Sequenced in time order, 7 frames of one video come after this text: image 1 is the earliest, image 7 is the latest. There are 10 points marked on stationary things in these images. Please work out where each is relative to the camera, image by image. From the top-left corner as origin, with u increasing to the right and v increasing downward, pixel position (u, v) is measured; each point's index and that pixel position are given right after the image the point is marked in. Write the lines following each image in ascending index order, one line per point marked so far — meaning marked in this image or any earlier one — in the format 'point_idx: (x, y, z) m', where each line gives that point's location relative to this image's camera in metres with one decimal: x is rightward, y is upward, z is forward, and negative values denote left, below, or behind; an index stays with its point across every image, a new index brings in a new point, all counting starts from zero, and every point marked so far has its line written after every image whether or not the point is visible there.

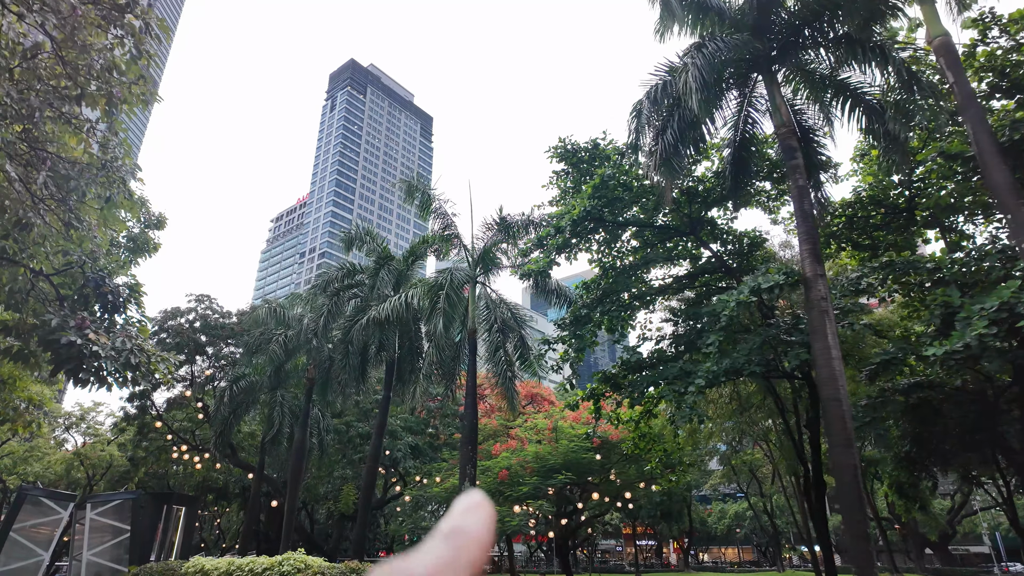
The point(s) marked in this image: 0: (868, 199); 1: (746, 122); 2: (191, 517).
0: (+7.7, +1.9, +12.8) m
1: (+4.3, +3.1, +11.0) m
2: (-10.4, -7.3, +18.4) m
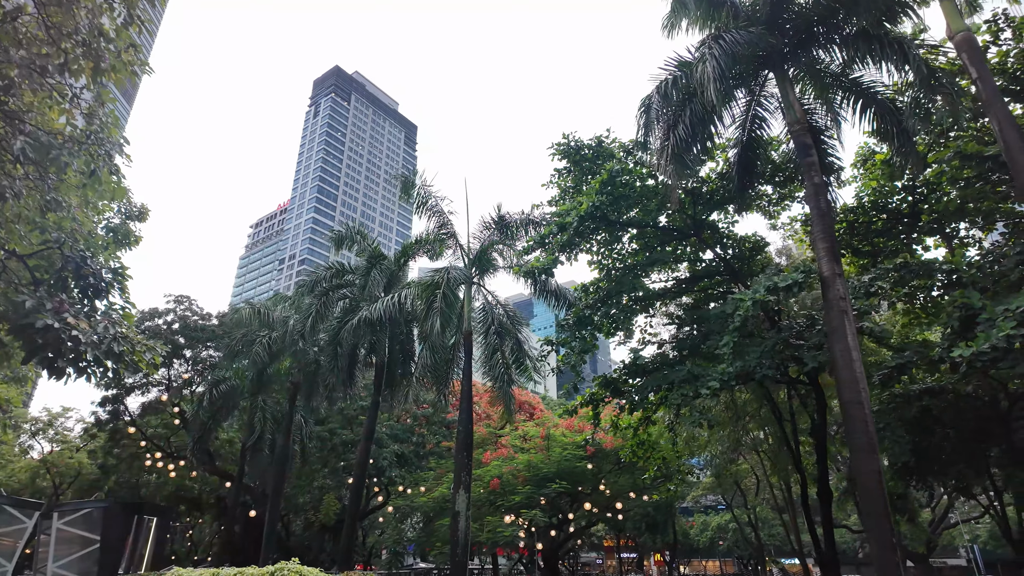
0: (+7.6, +1.8, +12.6) m
1: (+4.4, +3.0, +10.8) m
2: (-10.7, -7.2, +17.5) m
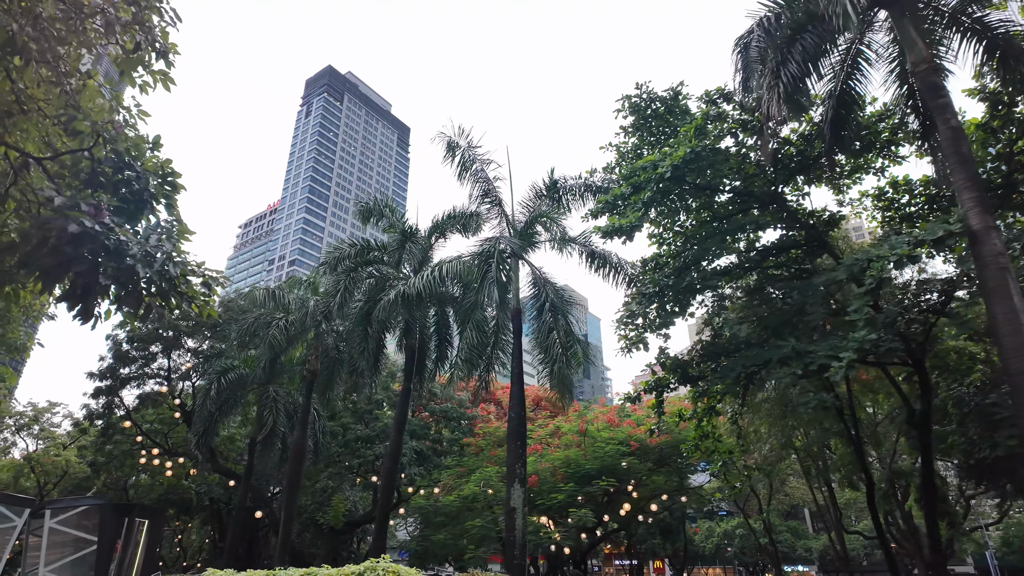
0: (+8.7, +2.2, +11.6) m
1: (+5.6, +3.5, +9.7) m
2: (-9.8, -6.6, +16.0) m
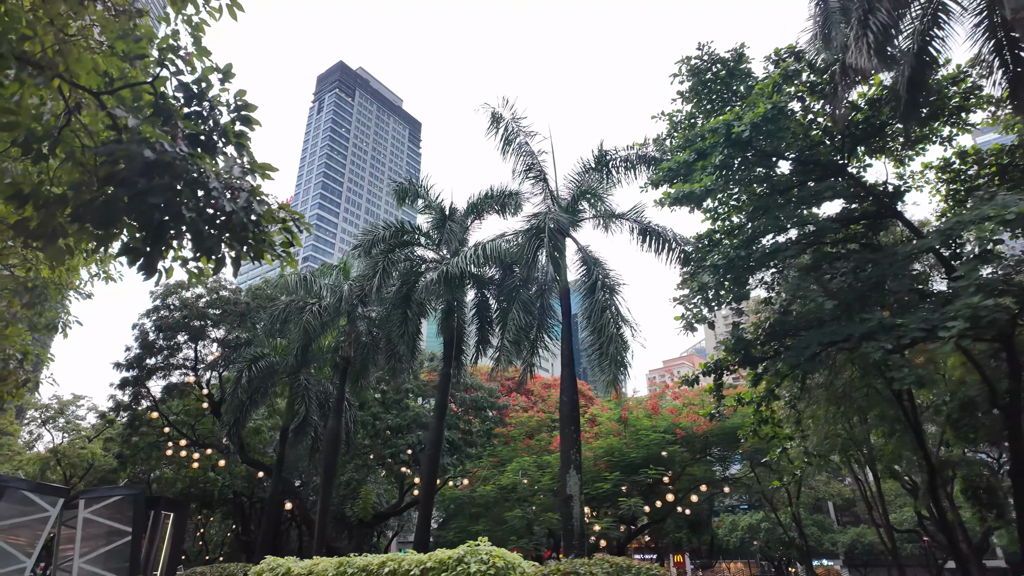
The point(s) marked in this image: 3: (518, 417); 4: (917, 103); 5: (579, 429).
0: (+9.6, +2.7, +10.9) m
1: (+6.4, +3.9, +9.0) m
2: (-8.8, -6.3, +15.7) m
3: (+0.2, -4.3, +19.8) m
4: (+6.4, +3.0, +9.4) m
5: (+1.1, -2.4, +10.0) m
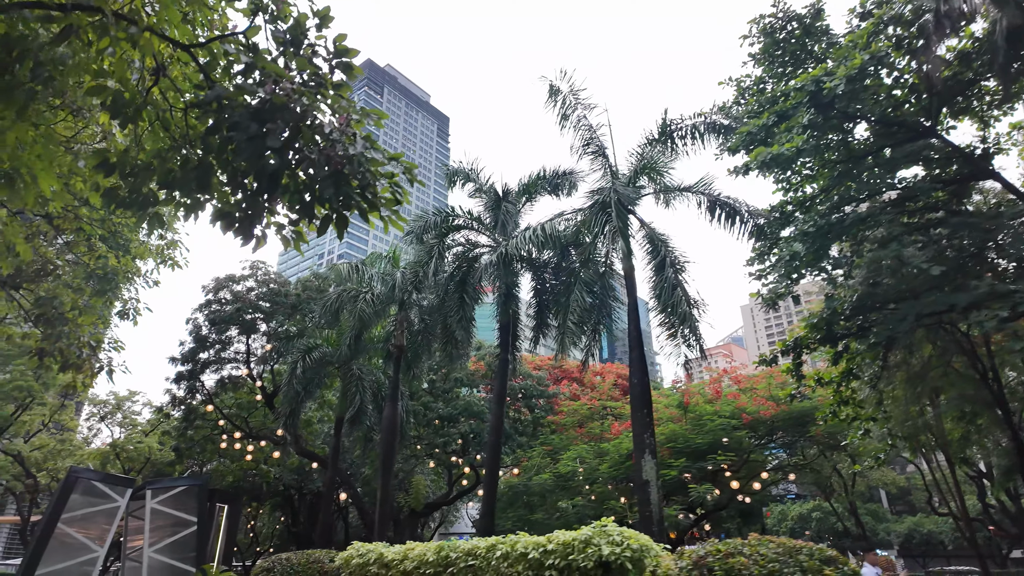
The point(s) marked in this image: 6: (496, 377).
0: (+10.6, +3.3, +10.0) m
1: (+7.3, +4.4, +8.3) m
2: (-7.3, -6.1, +15.8) m
3: (+1.9, -3.8, +19.4) m
4: (+7.4, +3.5, +8.7) m
5: (+2.3, -2.0, +9.6) m
6: (-0.3, -1.9, +12.6) m
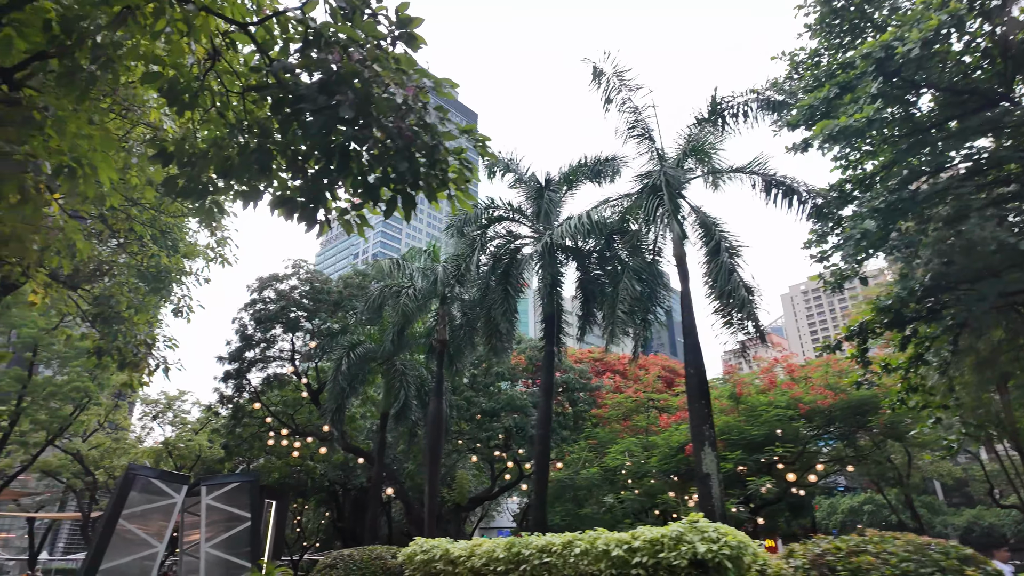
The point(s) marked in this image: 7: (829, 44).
0: (+11.3, +3.7, +9.1) m
1: (+7.9, +4.8, +7.6) m
2: (-6.0, -6.0, +16.0) m
3: (+3.3, -3.5, +19.1) m
4: (+8.0, +3.8, +8.0) m
5: (+3.1, -1.8, +9.2) m
6: (+0.6, -1.7, +12.4) m
7: (+5.0, +3.9, +9.4) m
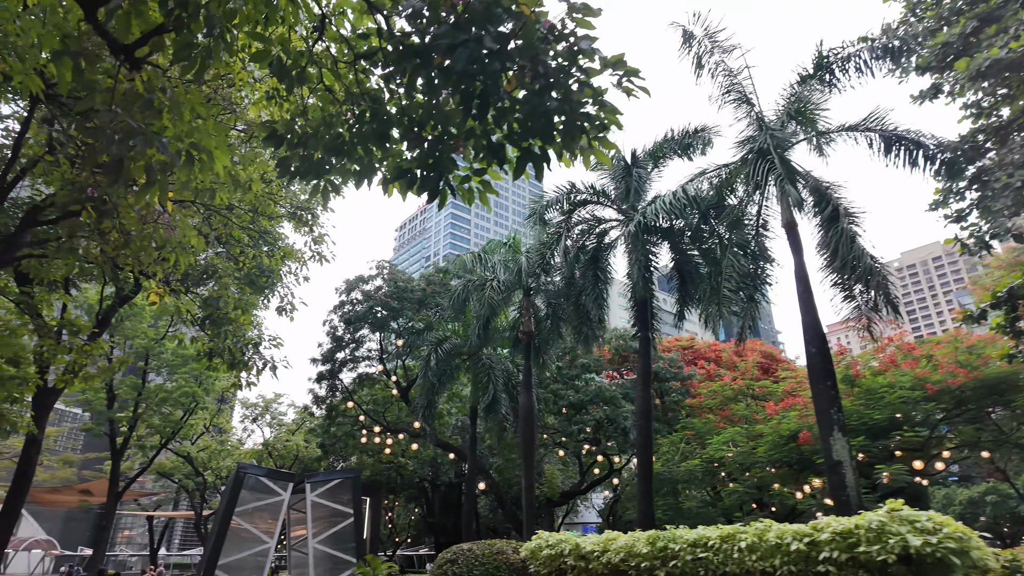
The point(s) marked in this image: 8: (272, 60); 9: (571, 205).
0: (+12.5, +4.6, +7.3) m
1: (+8.8, +5.4, +6.2) m
2: (-3.4, -6.0, +16.2) m
3: (+6.0, -3.0, +18.2) m
4: (+9.0, +4.5, +6.6) m
5: (+4.6, -1.3, +8.4) m
6: (+2.5, -1.4, +11.8) m
7: (+6.2, +4.4, +8.3) m
8: (-1.5, +1.4, +3.7) m
9: (+1.3, +1.8, +12.9) m
